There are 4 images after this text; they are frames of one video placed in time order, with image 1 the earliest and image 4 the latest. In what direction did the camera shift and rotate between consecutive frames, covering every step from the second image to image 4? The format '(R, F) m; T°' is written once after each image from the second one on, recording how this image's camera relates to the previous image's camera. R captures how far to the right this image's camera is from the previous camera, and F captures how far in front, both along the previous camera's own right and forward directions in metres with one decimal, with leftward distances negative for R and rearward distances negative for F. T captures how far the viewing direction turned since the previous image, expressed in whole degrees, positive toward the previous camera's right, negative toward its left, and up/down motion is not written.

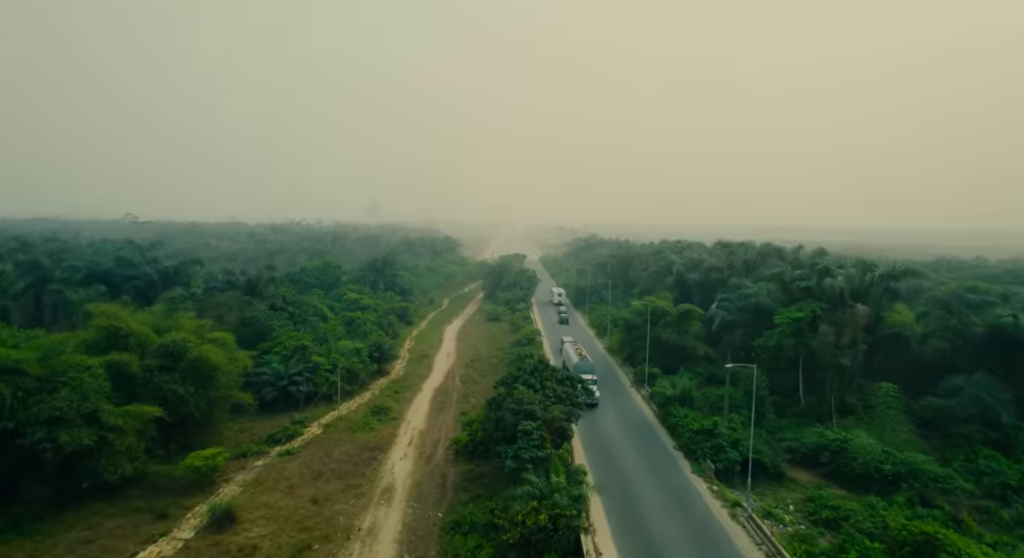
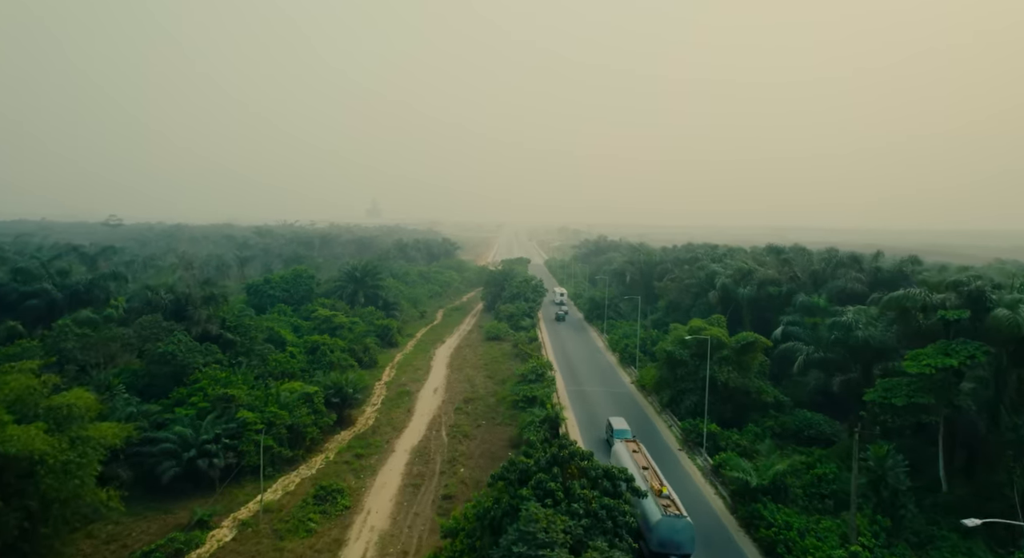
(0.0, +10.3) m; 0°
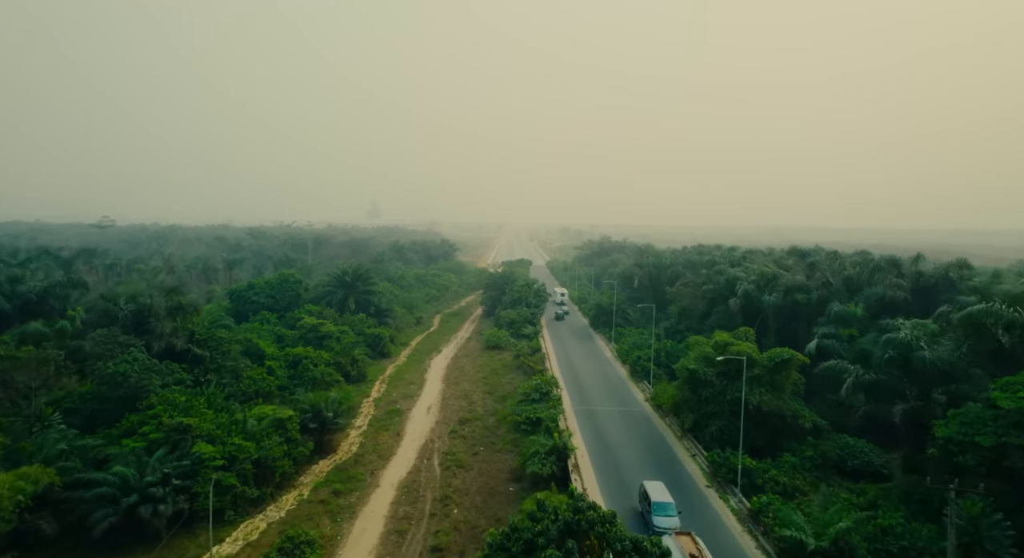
(0.0, +3.8) m; 0°
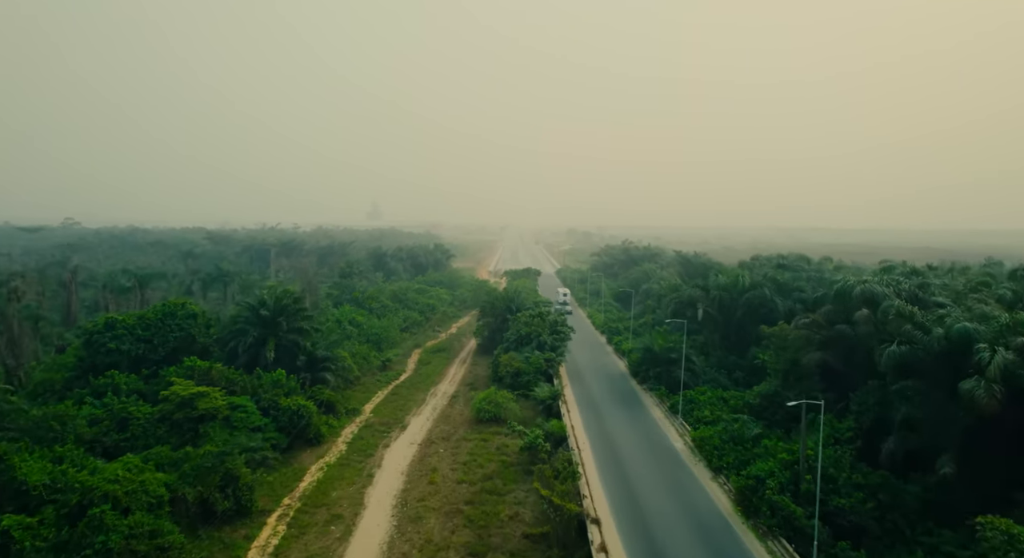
(-0.1, +19.3) m; 0°
